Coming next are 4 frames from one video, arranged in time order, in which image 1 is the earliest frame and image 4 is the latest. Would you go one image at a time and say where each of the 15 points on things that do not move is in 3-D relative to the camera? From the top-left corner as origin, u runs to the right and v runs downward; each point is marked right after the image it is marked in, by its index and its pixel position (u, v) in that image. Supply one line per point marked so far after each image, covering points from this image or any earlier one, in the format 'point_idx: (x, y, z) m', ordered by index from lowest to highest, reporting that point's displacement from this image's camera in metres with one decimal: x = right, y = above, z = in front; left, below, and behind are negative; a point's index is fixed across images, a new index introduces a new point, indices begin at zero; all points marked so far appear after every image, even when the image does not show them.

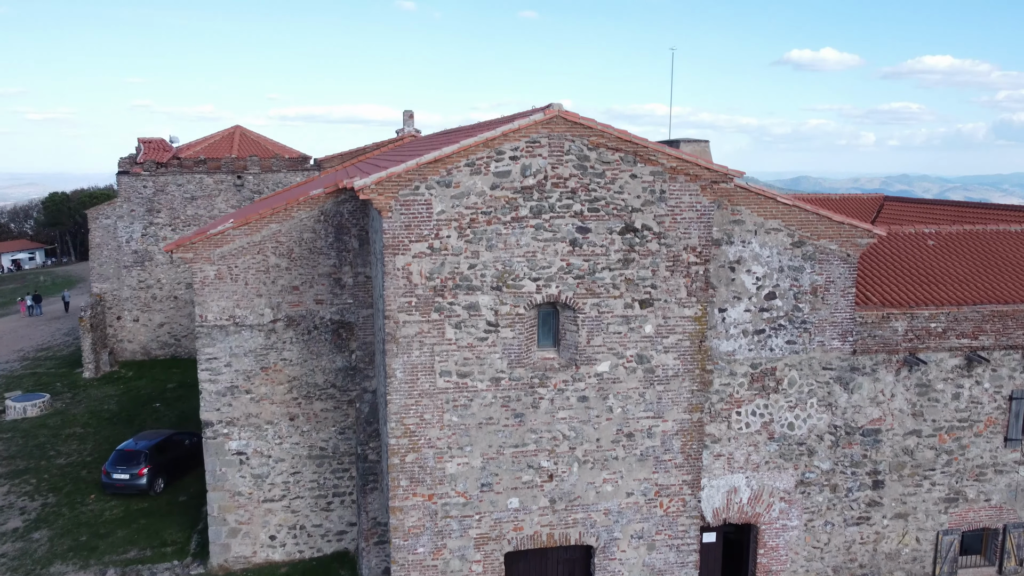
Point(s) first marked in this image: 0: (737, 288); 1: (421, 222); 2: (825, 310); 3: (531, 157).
0: (+2.9, 0.0, +10.4) m
1: (-1.0, +0.7, +9.0) m
2: (+4.2, -0.3, +10.7) m
3: (+0.2, +1.5, +9.1) m
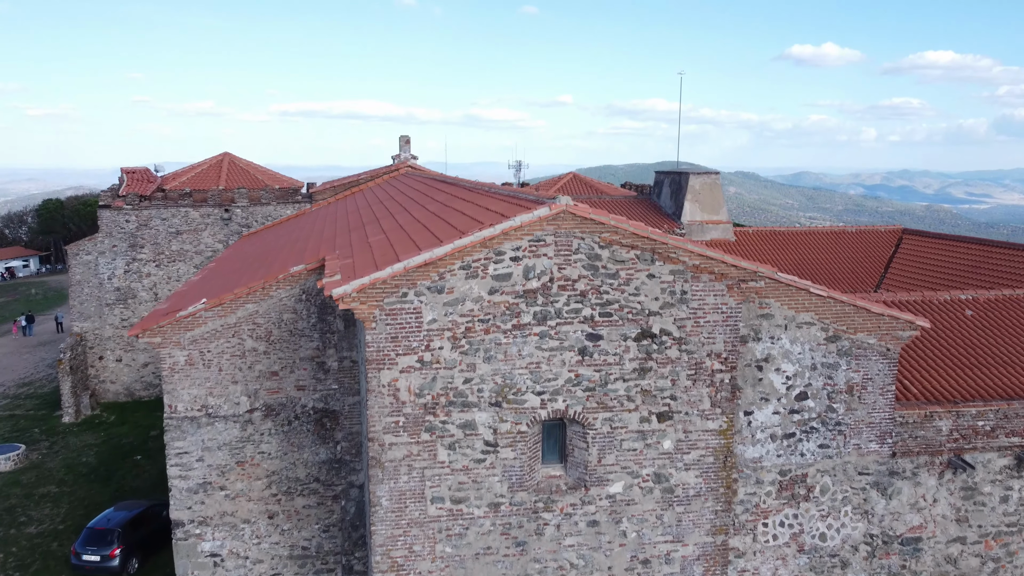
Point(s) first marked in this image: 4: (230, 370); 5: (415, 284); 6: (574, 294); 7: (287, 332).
0: (+2.9, -1.2, +9.3) m
1: (-1.0, -0.4, +7.9) m
2: (+4.2, -1.5, +9.6) m
3: (+0.2, +0.3, +8.0) m
4: (-3.7, -1.1, +10.8) m
5: (-0.9, 0.0, +7.8) m
6: (+0.6, -0.1, +8.1) m
7: (-3.0, -0.6, +10.8) m
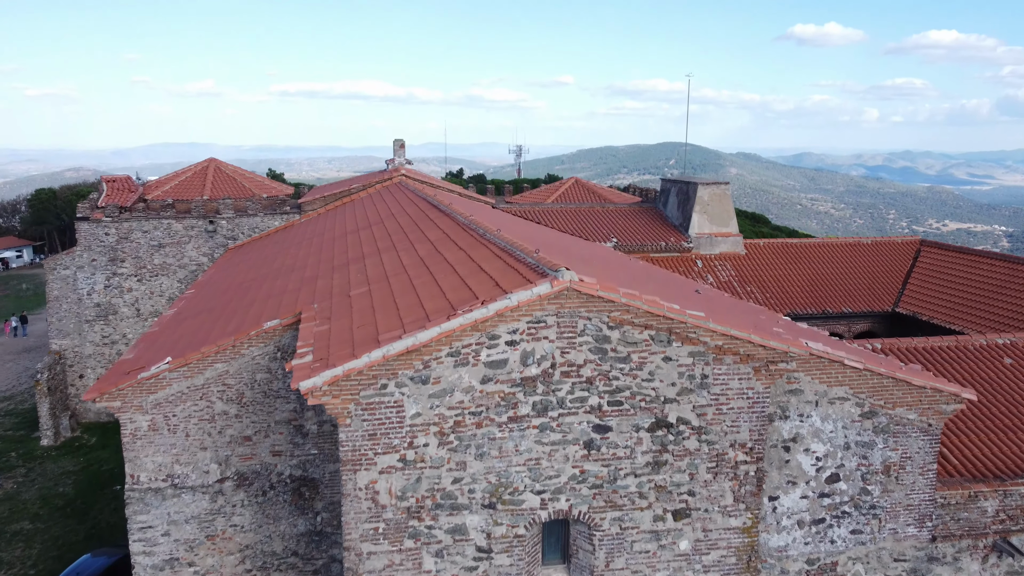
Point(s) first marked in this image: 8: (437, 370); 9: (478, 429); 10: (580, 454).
0: (+2.9, -1.9, +8.3) m
1: (-1.0, -1.2, +6.9) m
2: (+4.1, -2.2, +8.6) m
3: (+0.2, -0.5, +6.9) m
4: (-3.8, -1.8, +9.7) m
5: (-1.0, -0.7, +6.8) m
6: (+0.6, -0.8, +7.1) m
7: (-3.0, -1.3, +9.8) m
8: (-0.6, -0.7, +6.8) m
9: (-0.3, -1.2, +7.0) m
10: (+0.6, -1.5, +7.2) m
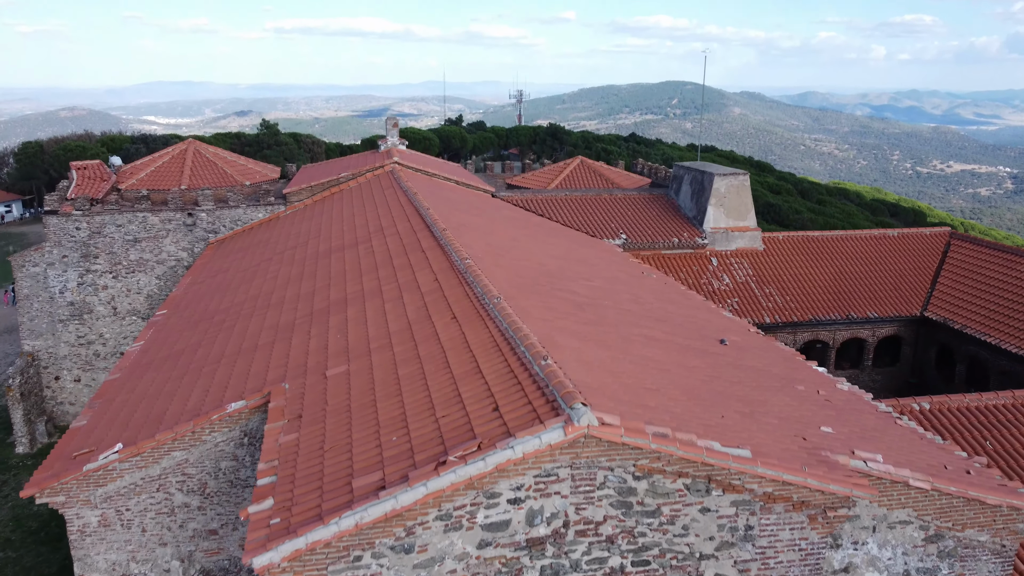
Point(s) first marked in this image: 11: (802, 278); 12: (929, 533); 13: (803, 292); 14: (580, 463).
0: (+2.9, -2.8, +7.1) m
1: (-1.0, -2.2, +5.6) m
2: (+4.2, -3.0, +7.4) m
3: (+0.2, -1.5, +5.6) m
4: (-3.8, -2.6, +8.5) m
5: (-0.9, -1.7, +5.5) m
6: (+0.6, -1.8, +5.8) m
7: (-3.0, -2.1, +8.6) m
8: (-0.6, -1.7, +5.5) m
9: (-0.3, -2.2, +5.7) m
10: (+0.6, -2.5, +6.0) m
11: (+6.9, +0.2, +19.3) m
12: (+3.7, -2.2, +7.1) m
13: (+6.8, -0.1, +18.9) m
14: (+0.5, -1.2, +5.6) m
